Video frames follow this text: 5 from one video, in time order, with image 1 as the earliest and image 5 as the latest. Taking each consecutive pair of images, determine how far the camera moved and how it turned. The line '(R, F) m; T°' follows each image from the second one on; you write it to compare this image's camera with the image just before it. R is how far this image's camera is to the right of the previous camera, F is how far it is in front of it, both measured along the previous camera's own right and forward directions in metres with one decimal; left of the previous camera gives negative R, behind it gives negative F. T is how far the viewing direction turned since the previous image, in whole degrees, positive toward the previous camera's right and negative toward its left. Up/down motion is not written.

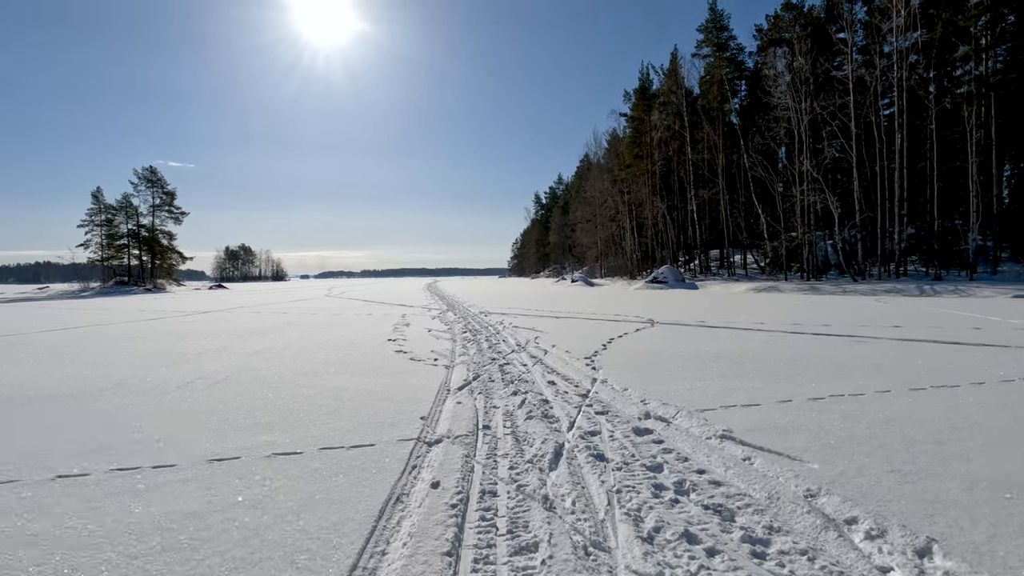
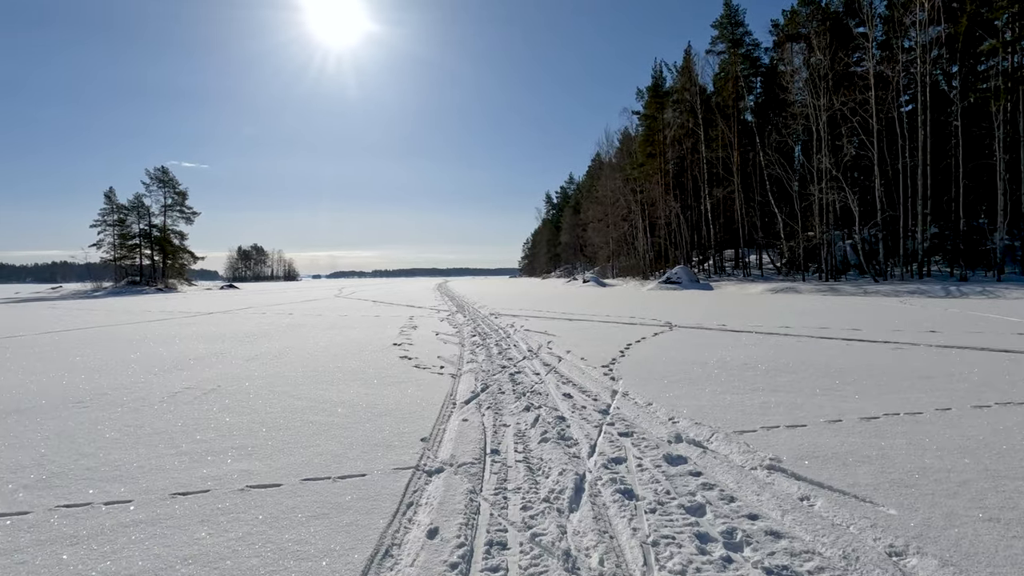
(0.0, +0.4) m; -1°
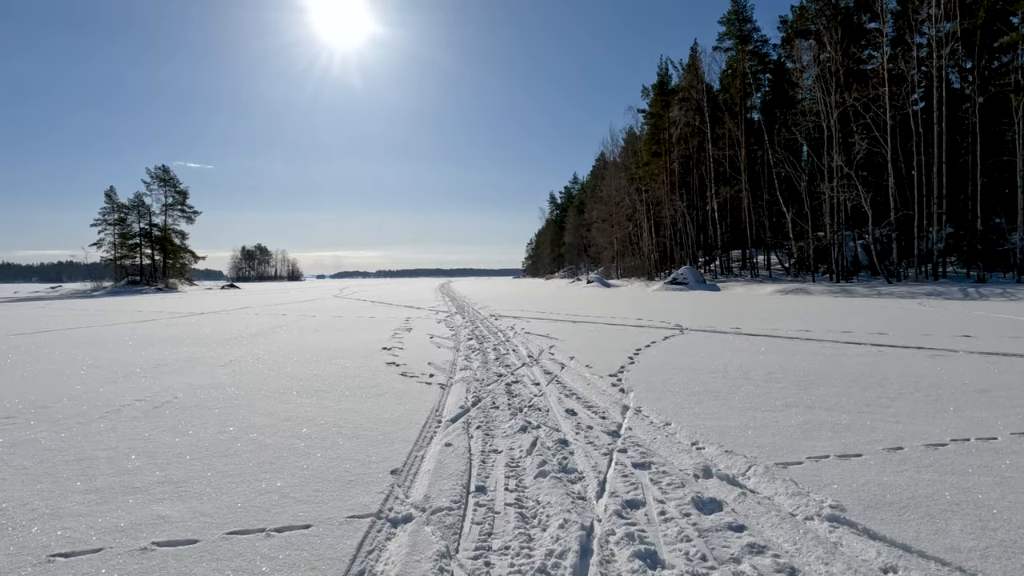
(+0.1, +0.6) m; 0°
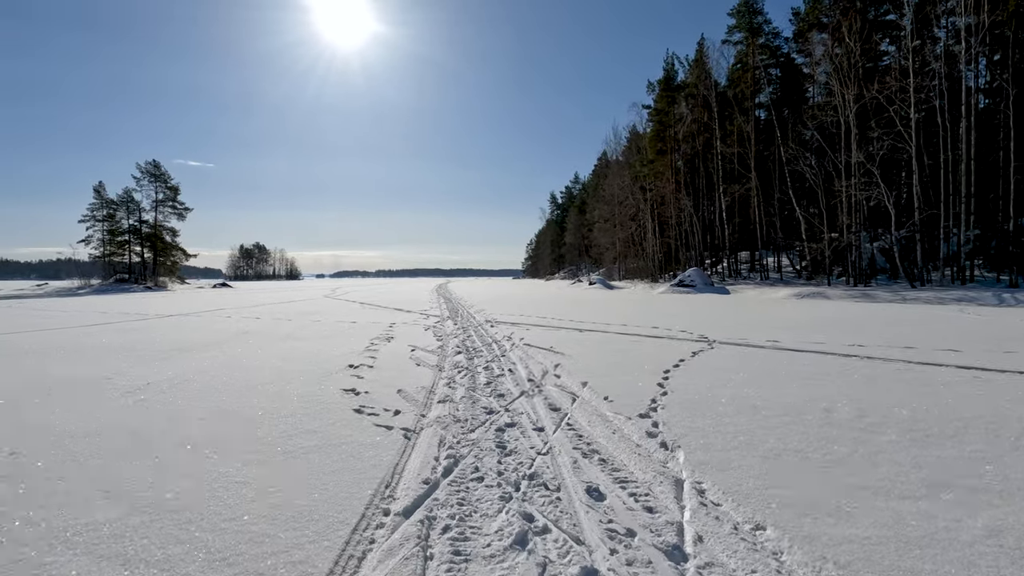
(0.0, +1.4) m; 0°
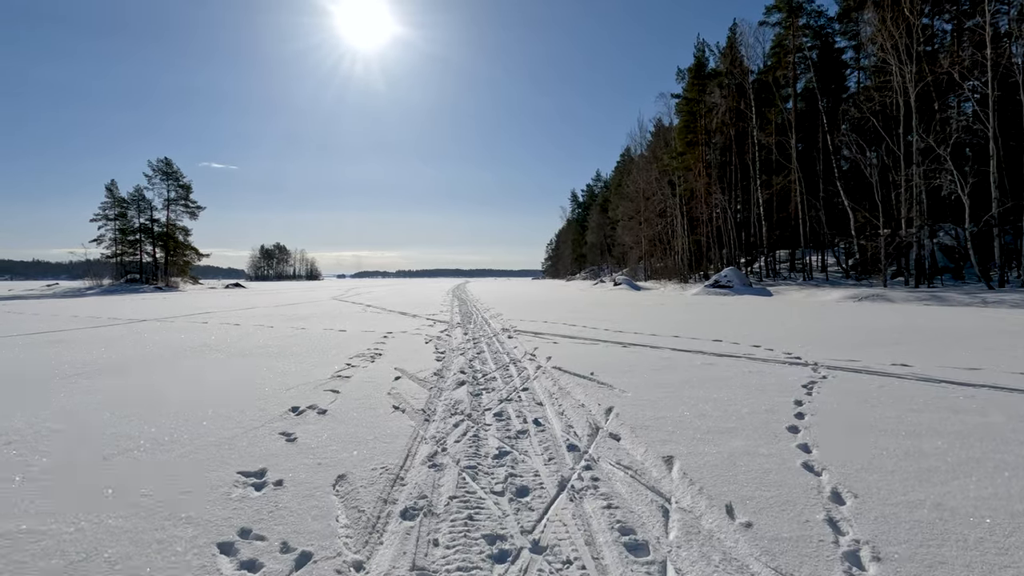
(-0.1, +2.1) m; -2°
